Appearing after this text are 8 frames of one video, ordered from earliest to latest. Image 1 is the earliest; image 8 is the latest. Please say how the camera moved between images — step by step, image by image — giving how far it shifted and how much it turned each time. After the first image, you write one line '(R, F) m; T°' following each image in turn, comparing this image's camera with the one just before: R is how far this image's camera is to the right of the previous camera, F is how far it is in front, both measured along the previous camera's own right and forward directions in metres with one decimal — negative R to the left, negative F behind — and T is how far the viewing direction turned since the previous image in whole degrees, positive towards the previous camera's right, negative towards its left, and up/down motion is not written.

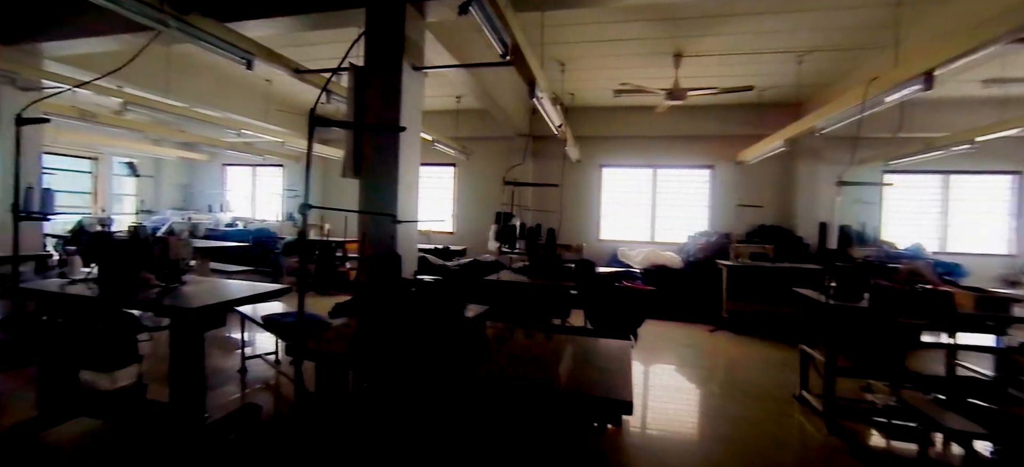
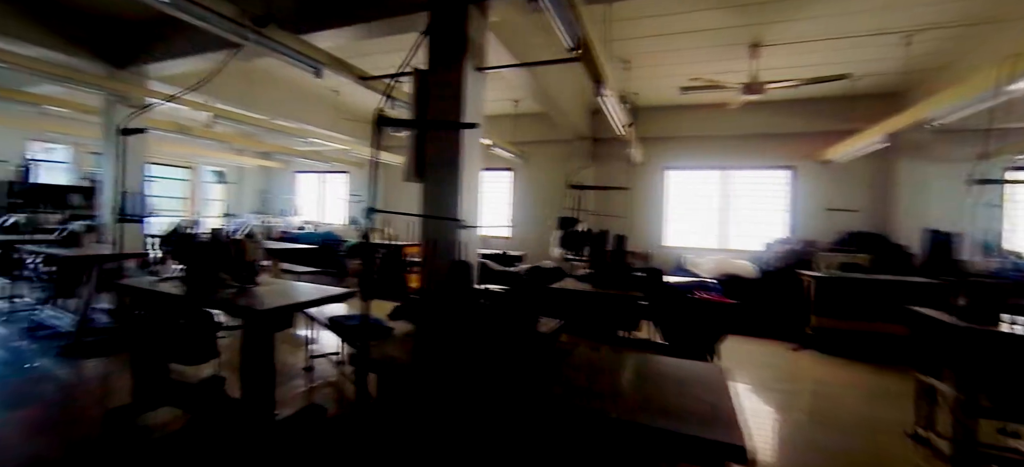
(-0.1, +0.2) m; -8°
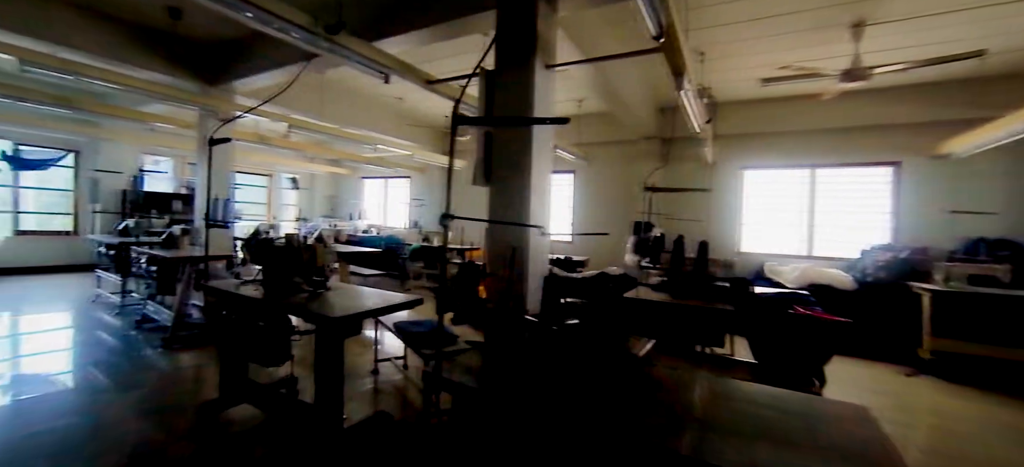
(-0.2, +0.2) m; -8°
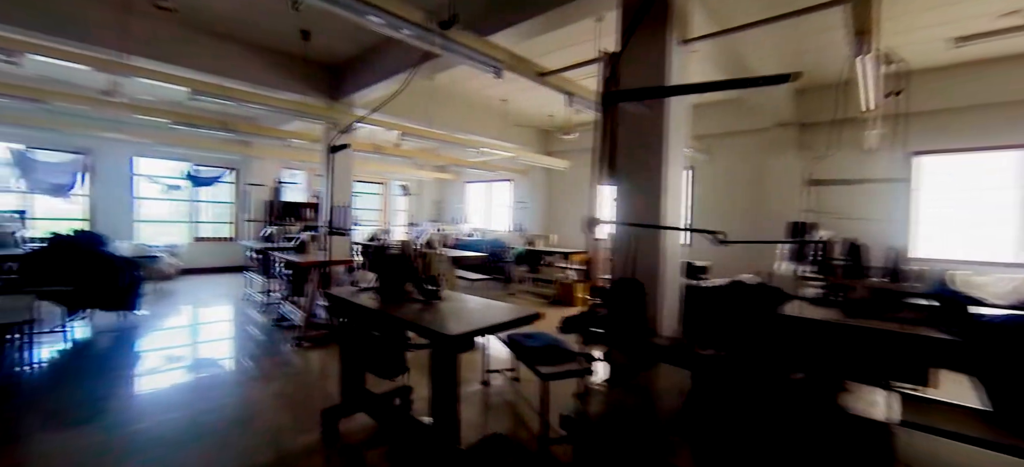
(-0.3, +0.4) m; -13°
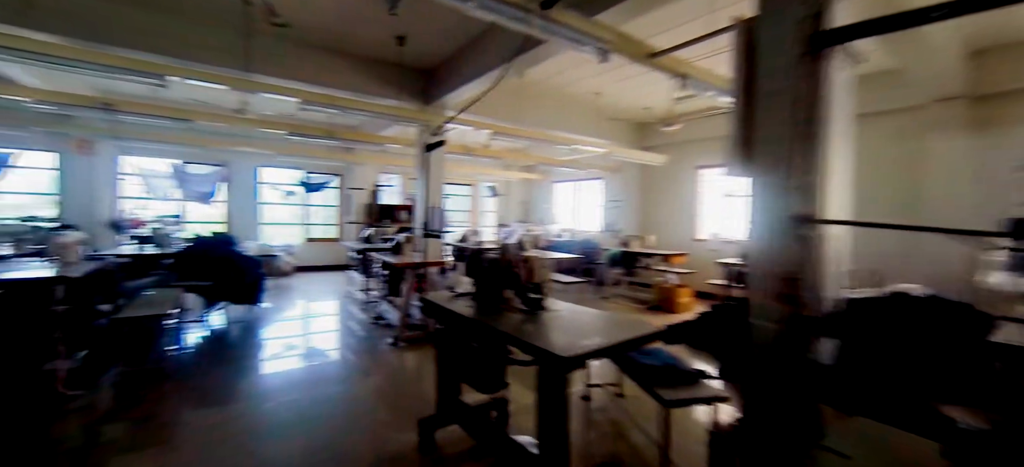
(-0.2, +0.3) m; -12°
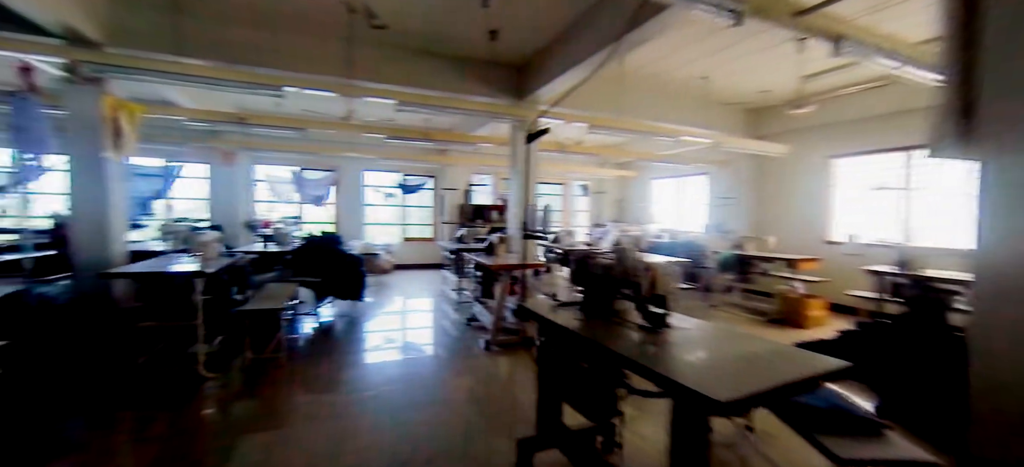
(-0.2, +0.3) m; -13°
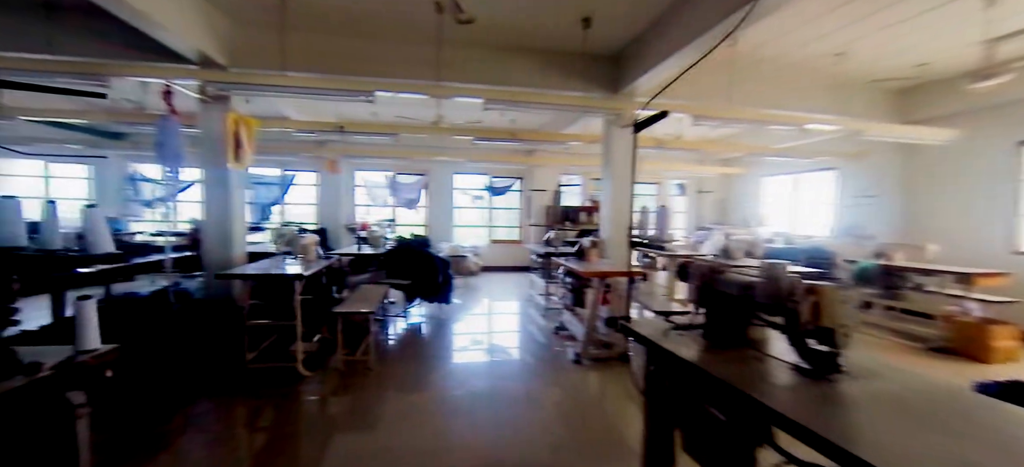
(-0.1, +0.3) m; -13°
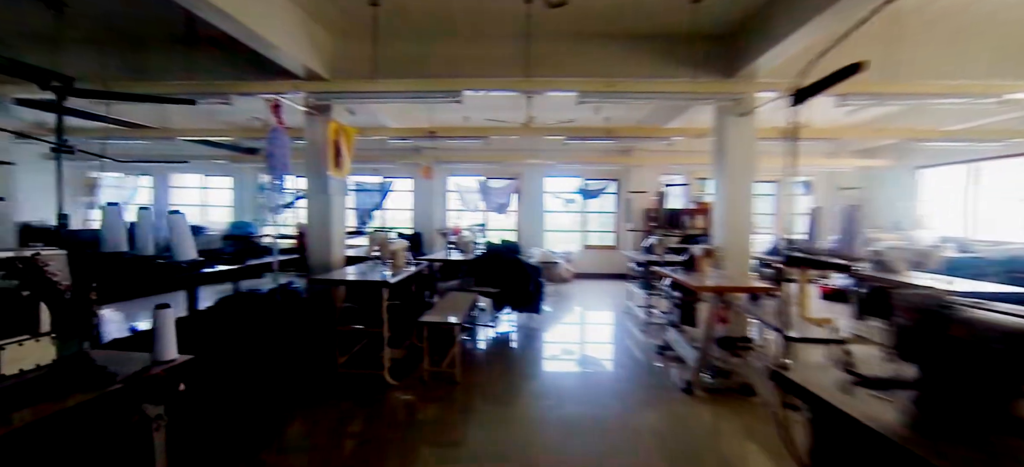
(0.0, +0.3) m; -14°
